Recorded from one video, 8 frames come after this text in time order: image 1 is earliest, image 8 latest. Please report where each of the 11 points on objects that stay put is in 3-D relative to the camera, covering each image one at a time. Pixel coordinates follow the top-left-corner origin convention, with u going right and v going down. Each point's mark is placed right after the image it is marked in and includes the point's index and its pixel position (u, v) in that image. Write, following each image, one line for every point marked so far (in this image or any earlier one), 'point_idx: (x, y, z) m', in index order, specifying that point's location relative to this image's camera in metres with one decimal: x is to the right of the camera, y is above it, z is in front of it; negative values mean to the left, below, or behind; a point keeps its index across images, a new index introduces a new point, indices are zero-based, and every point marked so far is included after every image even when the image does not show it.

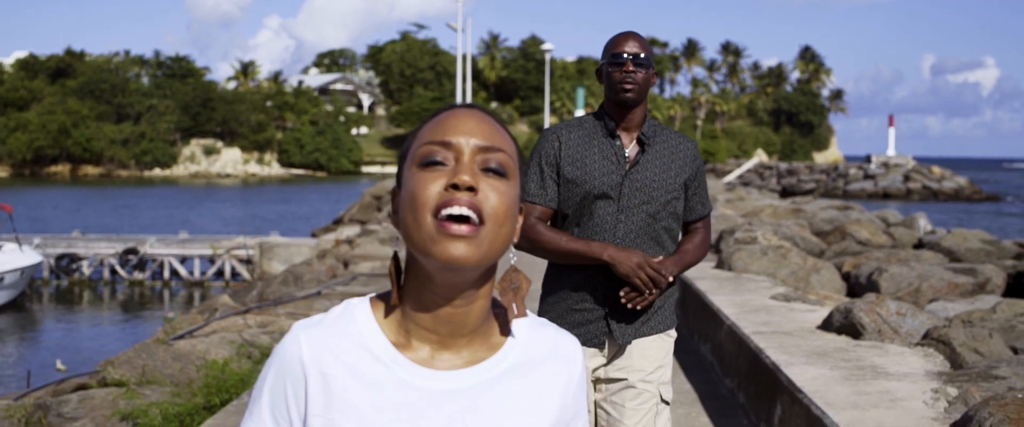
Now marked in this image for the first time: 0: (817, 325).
0: (+2.0, -0.7, +8.2) m
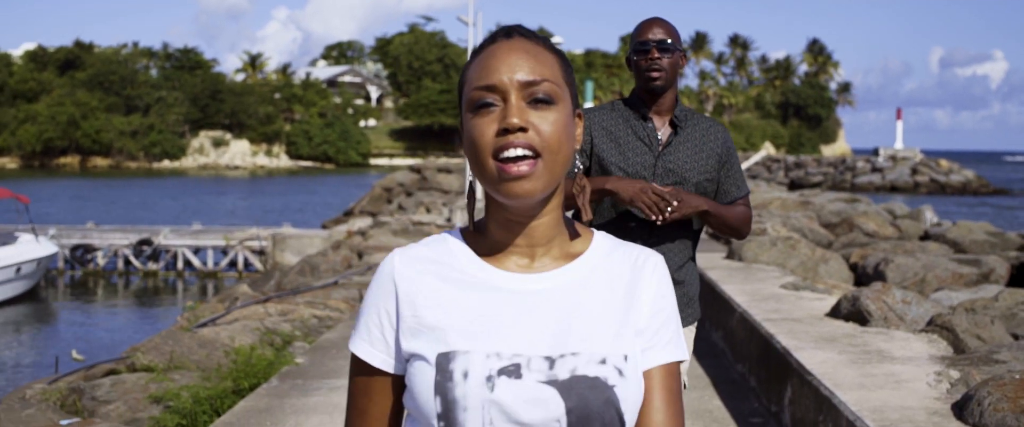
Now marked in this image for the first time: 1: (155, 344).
0: (+2.1, -0.7, +8.5) m
1: (-3.5, -1.3, +12.1) m
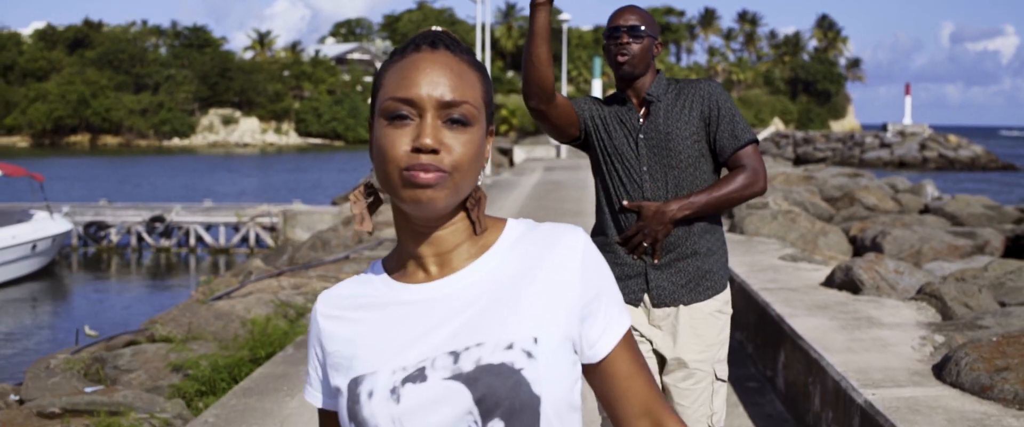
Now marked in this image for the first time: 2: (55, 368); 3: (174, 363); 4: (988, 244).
0: (+2.2, -0.5, +8.8) m
1: (-3.4, -1.0, +12.5) m
2: (-3.7, -1.3, +10.2) m
3: (-2.7, -1.2, +9.9) m
4: (+4.5, -0.3, +11.8) m
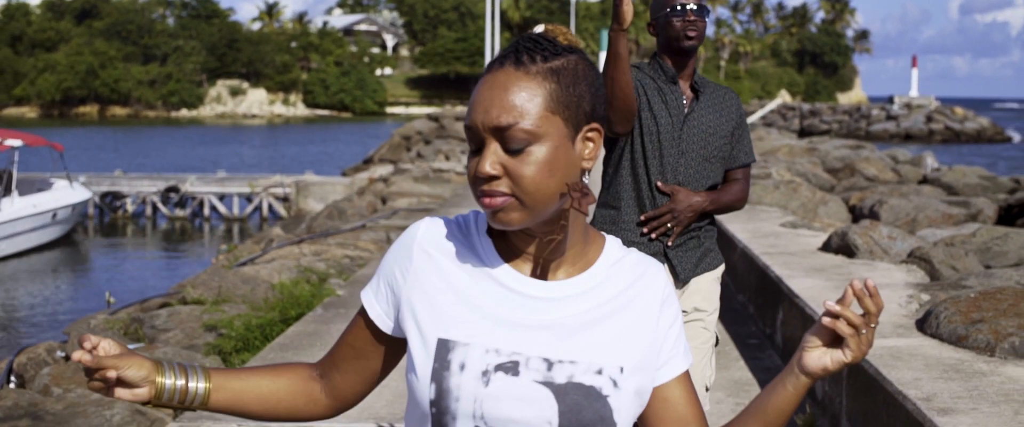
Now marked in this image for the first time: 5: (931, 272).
0: (+2.3, -0.2, +9.4) m
1: (-3.2, -0.7, +13.1) m
2: (-3.6, -1.0, +10.8) m
3: (-2.6, -0.9, +10.5) m
4: (+4.6, 0.0, +12.3) m
5: (+2.7, -0.4, +8.2) m
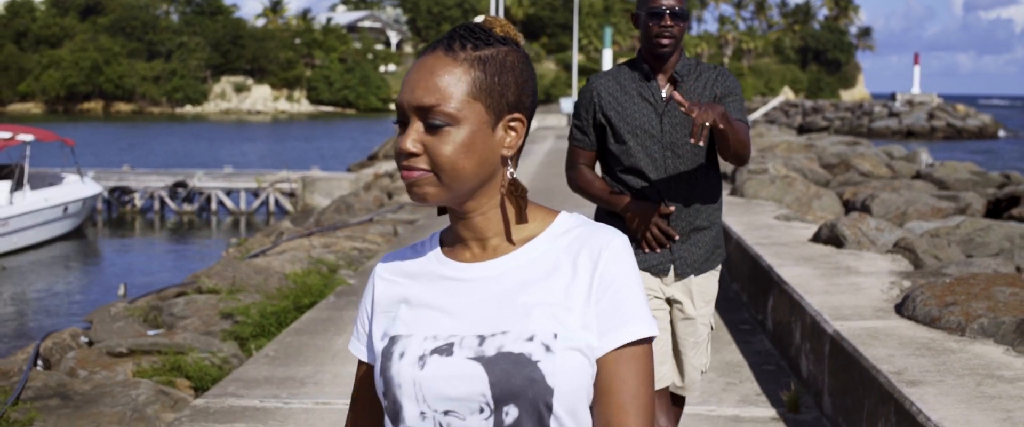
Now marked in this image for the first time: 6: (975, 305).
0: (+2.3, -0.2, +9.8) m
1: (-3.2, -0.6, +13.5) m
2: (-3.5, -0.9, +11.2) m
3: (-2.5, -0.9, +11.0) m
4: (+4.7, +0.1, +12.7) m
5: (+2.8, -0.3, +8.6) m
6: (+2.3, -0.5, +6.2) m
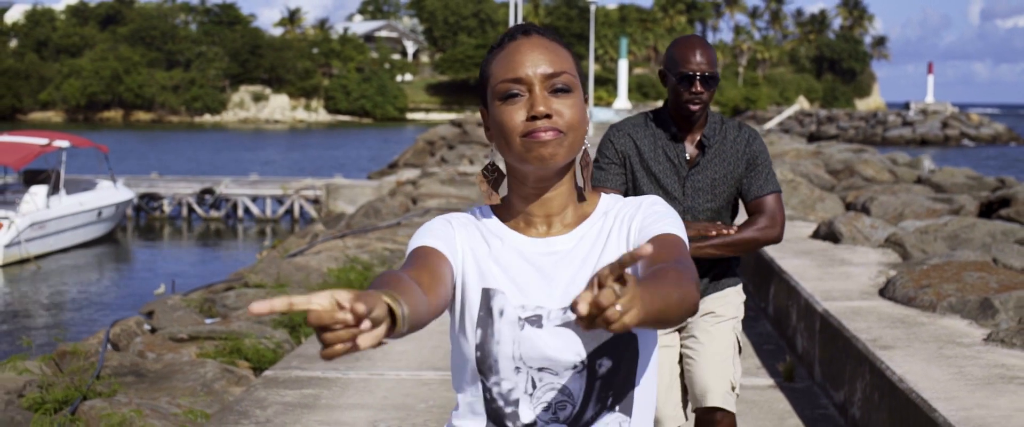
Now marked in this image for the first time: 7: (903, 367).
0: (+2.6, -0.2, +10.7) m
1: (-2.9, -0.6, +14.5) m
2: (-3.3, -0.9, +12.2) m
3: (-2.3, -0.9, +12.0) m
4: (+4.9, +0.1, +13.6) m
5: (+3.0, -0.3, +9.5) m
6: (+2.5, -0.4, +7.1) m
7: (+1.8, -0.7, +5.6) m
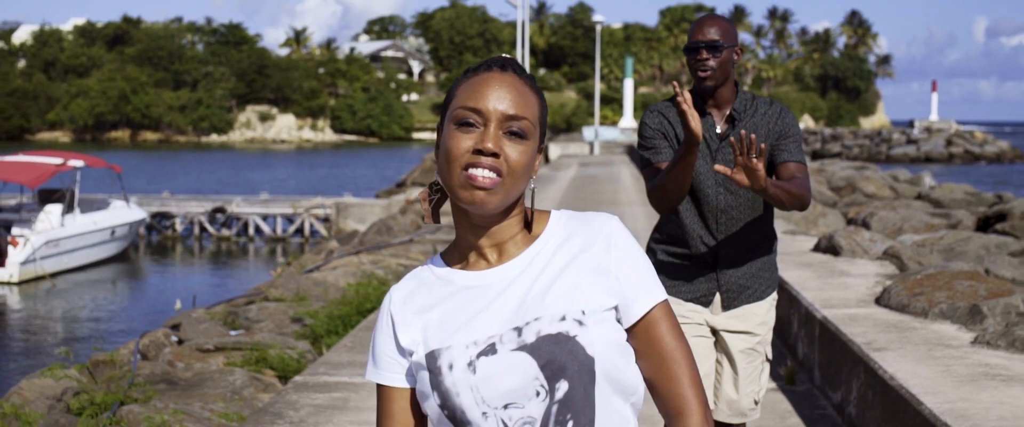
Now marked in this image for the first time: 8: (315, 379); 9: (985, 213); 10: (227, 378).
0: (+2.7, -0.3, +11.2) m
1: (-2.8, -0.8, +15.0) m
2: (-3.2, -1.1, +12.7) m
3: (-2.2, -1.0, +12.4) m
4: (+5.1, -0.1, +14.1) m
5: (+3.1, -0.4, +10.0) m
6: (+2.6, -0.5, +7.6) m
7: (+1.9, -0.7, +6.1) m
8: (-1.3, -1.1, +8.2) m
9: (+5.7, 0.0, +15.0) m
10: (-2.2, -1.3, +9.6) m
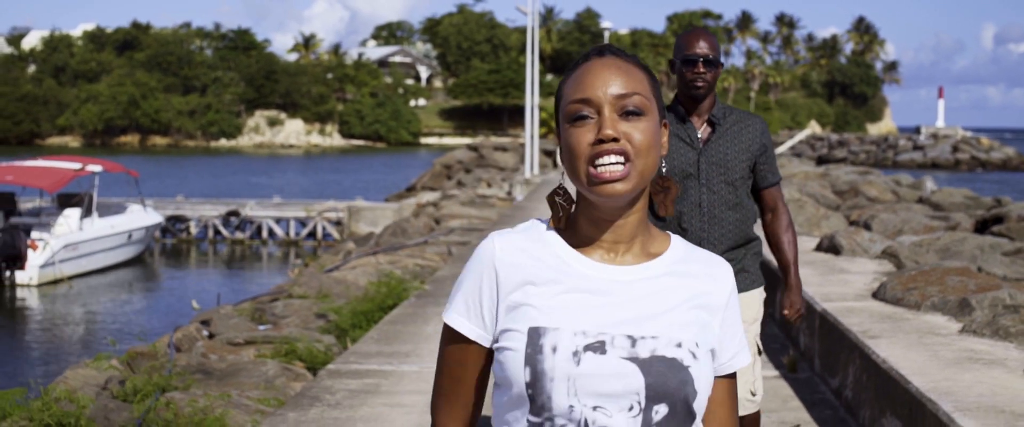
0: (+2.8, -0.3, +11.7) m
1: (-2.6, -0.9, +15.6) m
2: (-3.0, -1.1, +13.2) m
3: (-2.0, -1.0, +13.0) m
4: (+5.2, -0.1, +14.6) m
5: (+3.2, -0.4, +10.5) m
6: (+2.7, -0.5, +8.1) m
7: (+2.0, -0.7, +6.6) m
8: (-1.2, -1.1, +8.8) m
9: (+5.9, 0.0, +15.5) m
10: (-2.0, -1.3, +10.2) m
